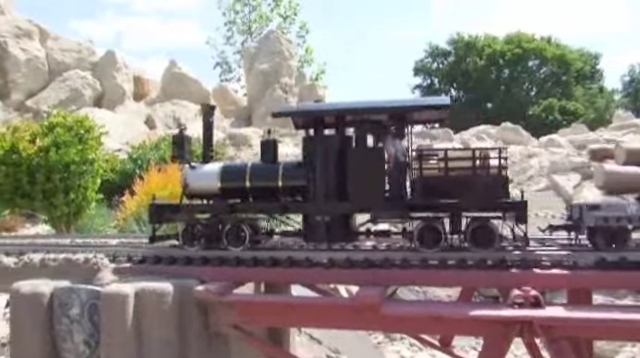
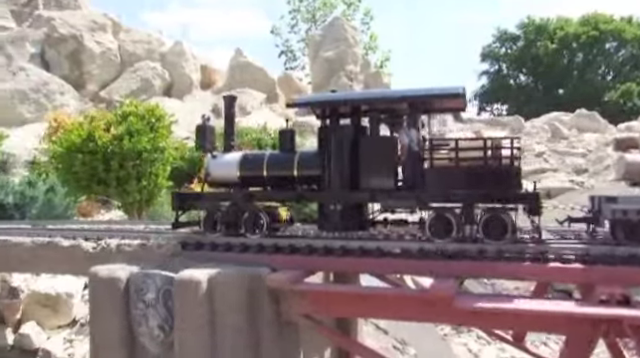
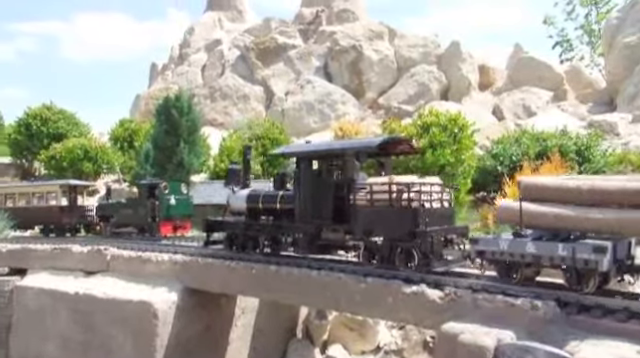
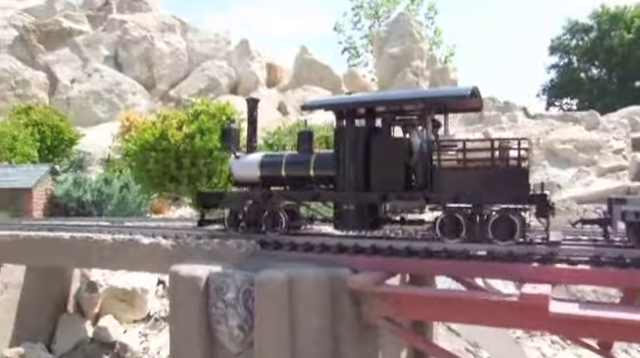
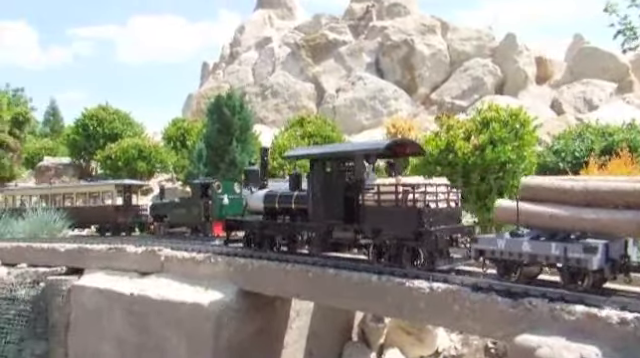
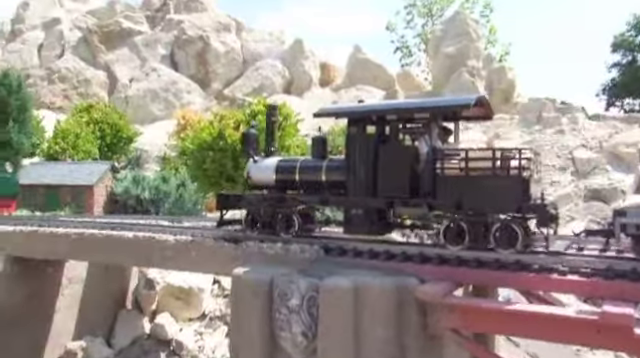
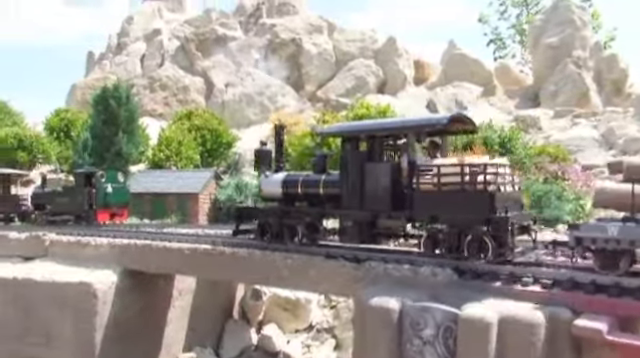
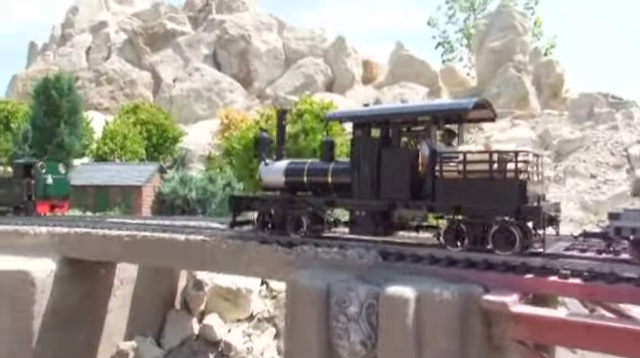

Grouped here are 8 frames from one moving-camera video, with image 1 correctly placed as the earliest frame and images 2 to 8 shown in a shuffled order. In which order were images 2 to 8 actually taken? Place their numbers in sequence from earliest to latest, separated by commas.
2, 4, 6, 8, 7, 3, 5
